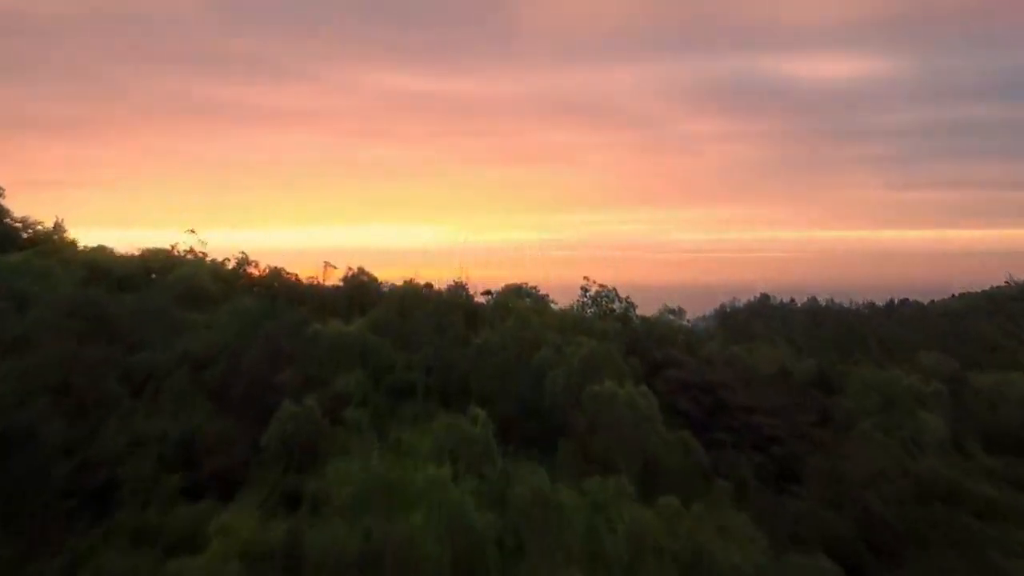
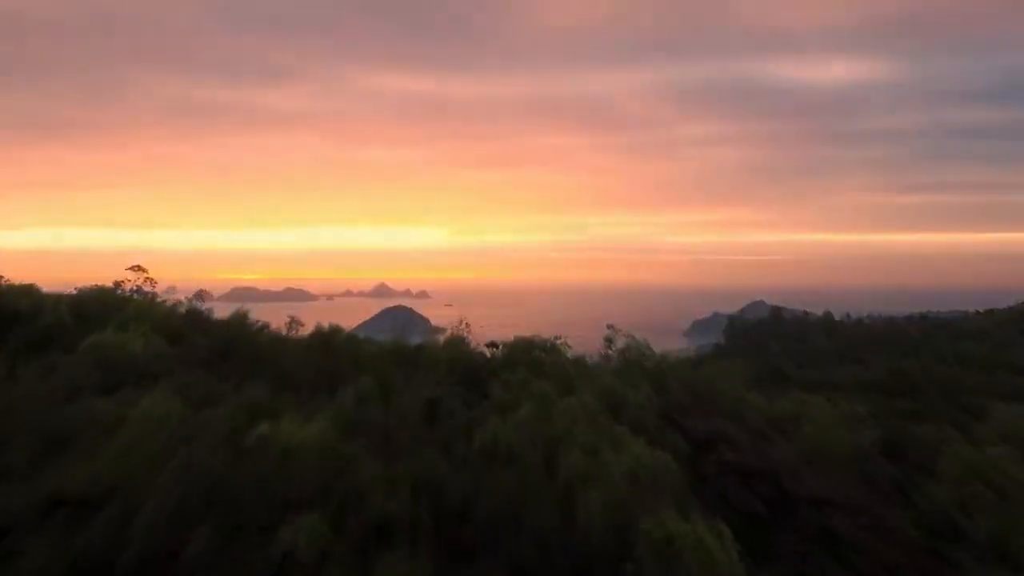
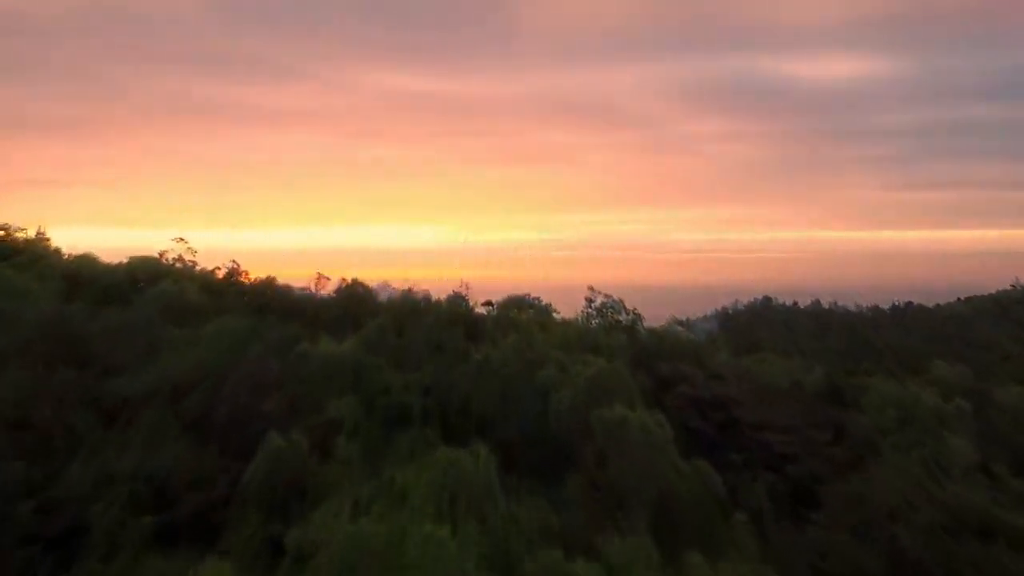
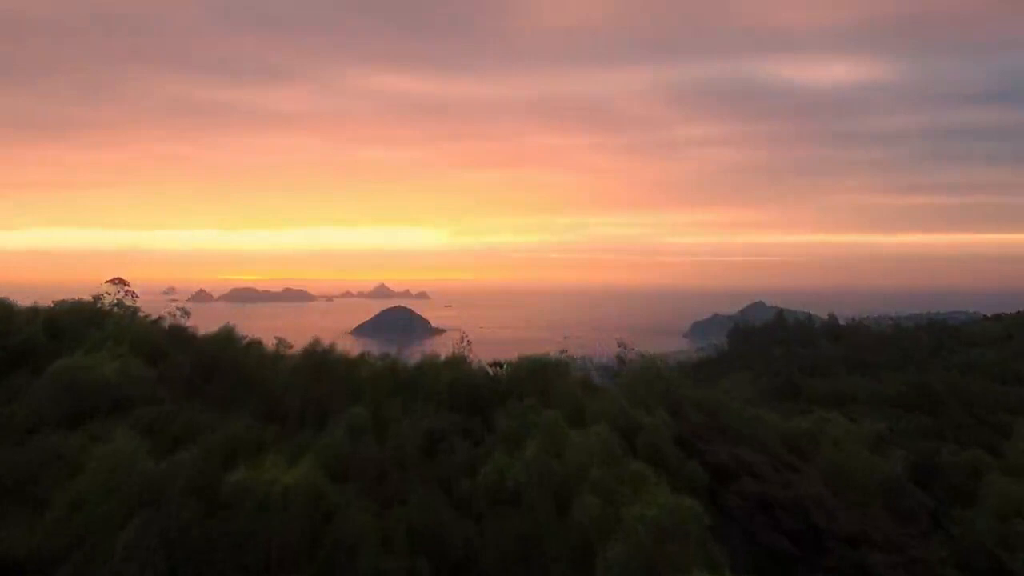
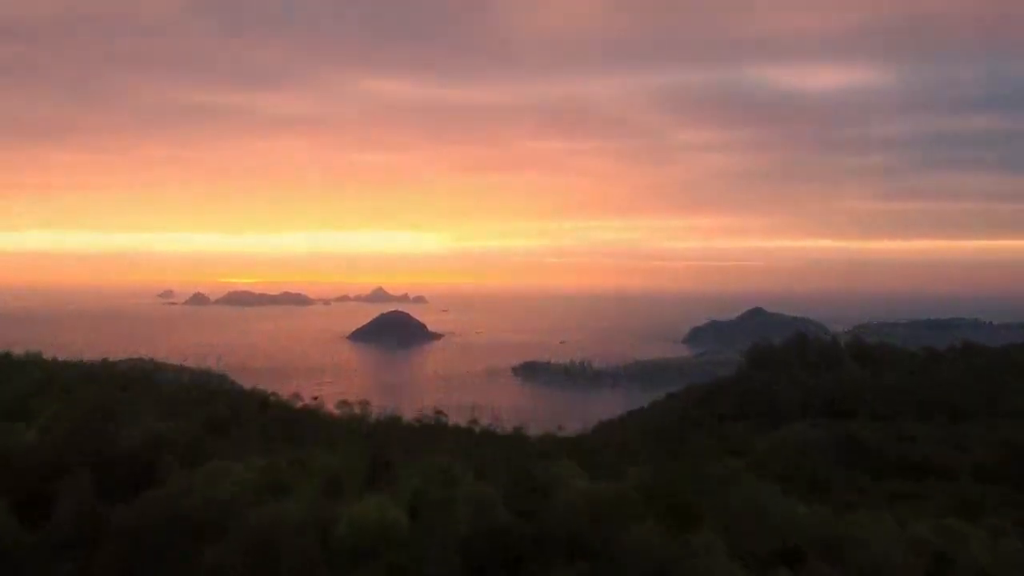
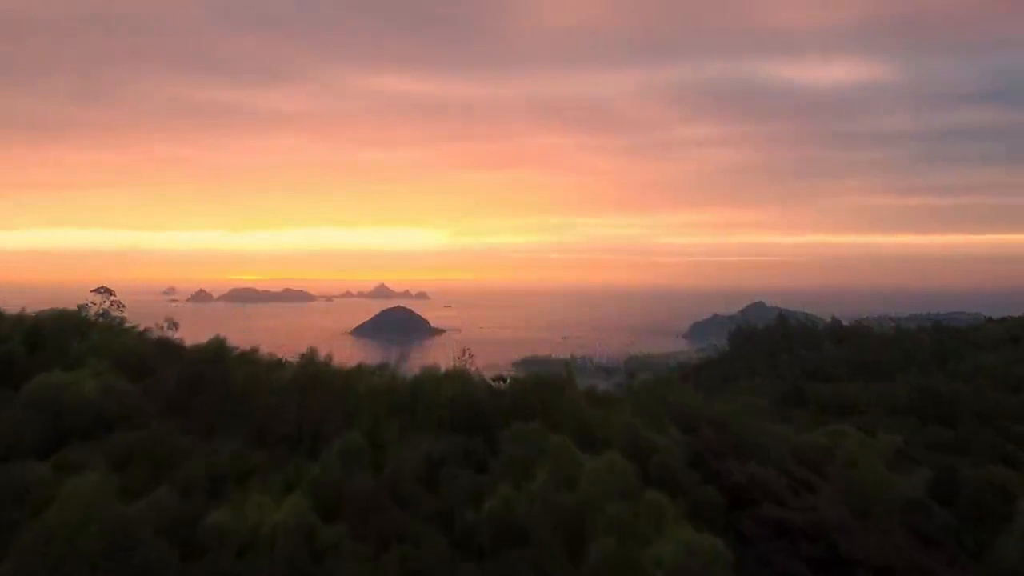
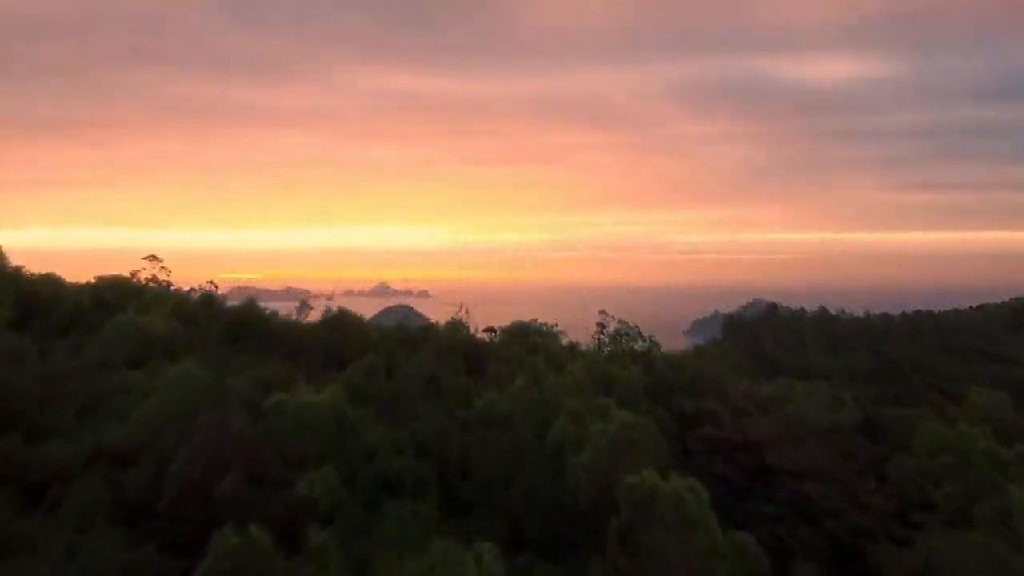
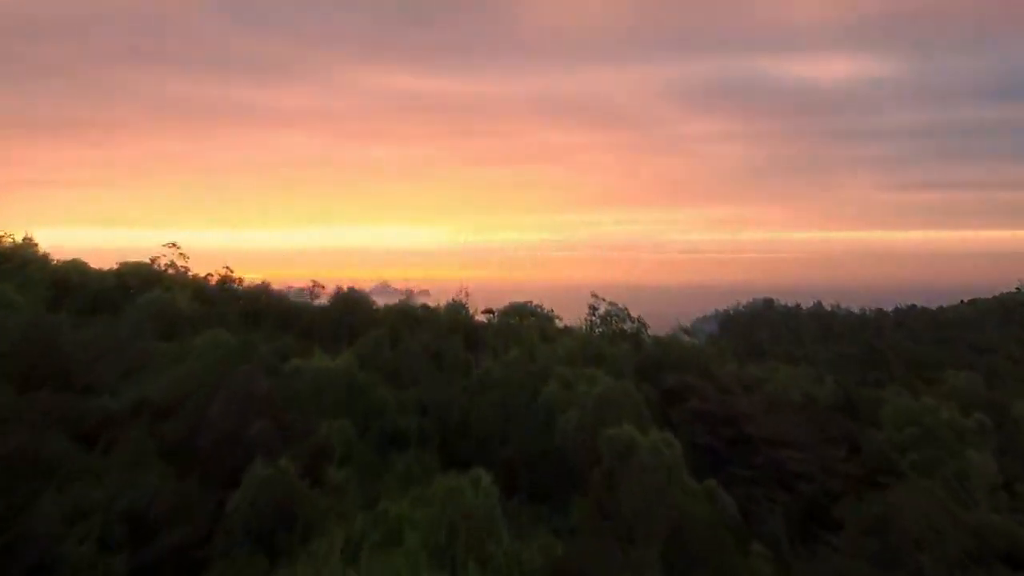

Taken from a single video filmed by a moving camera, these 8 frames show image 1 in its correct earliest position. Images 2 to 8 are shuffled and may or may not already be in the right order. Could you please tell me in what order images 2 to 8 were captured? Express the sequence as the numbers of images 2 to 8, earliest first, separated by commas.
3, 8, 7, 2, 4, 6, 5
